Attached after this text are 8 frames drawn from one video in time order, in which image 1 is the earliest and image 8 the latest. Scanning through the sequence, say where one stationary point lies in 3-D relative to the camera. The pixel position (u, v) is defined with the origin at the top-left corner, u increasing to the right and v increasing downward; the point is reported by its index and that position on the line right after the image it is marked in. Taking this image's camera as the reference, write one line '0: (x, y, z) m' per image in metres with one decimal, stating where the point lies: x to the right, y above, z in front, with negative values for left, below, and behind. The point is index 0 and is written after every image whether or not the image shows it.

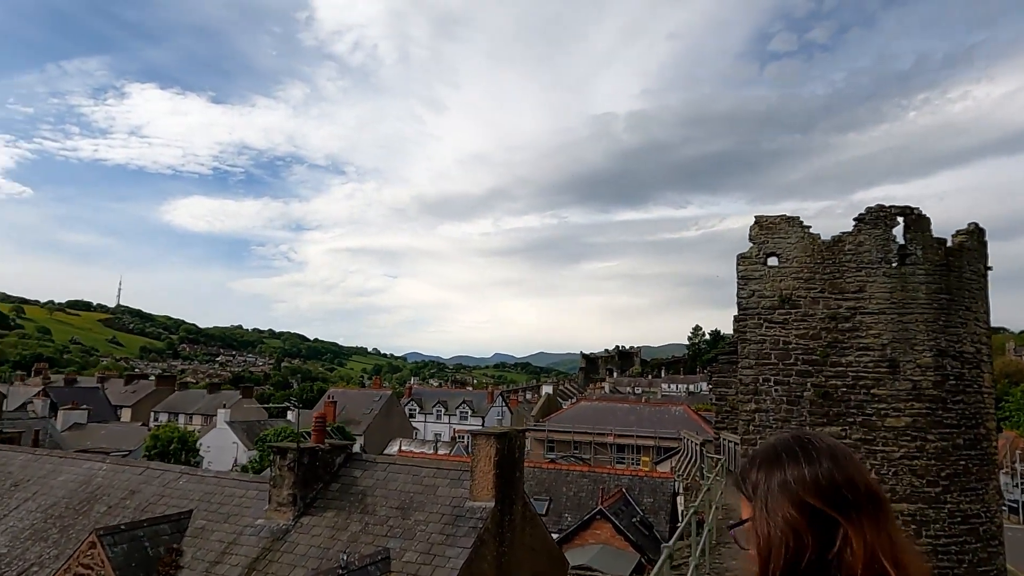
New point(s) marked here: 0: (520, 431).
0: (+0.1, -1.6, +7.5) m
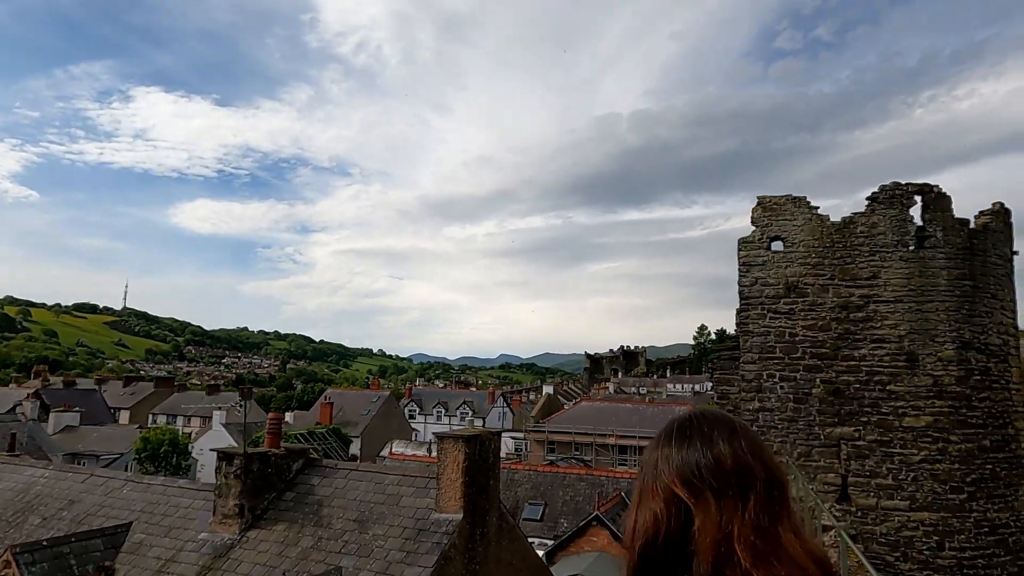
0: (-0.2, -1.5, +6.7) m
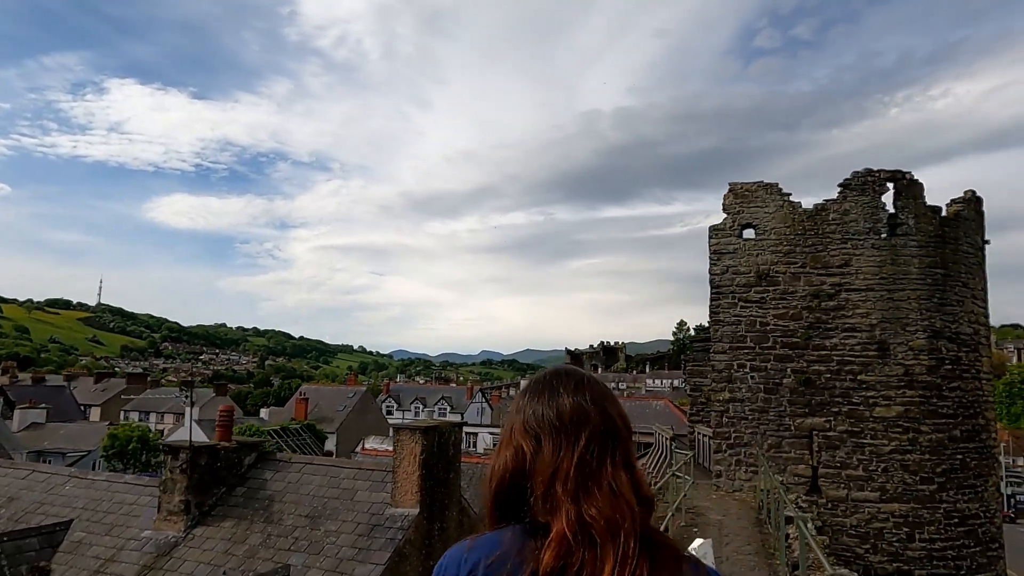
0: (-0.6, -1.3, +6.5) m
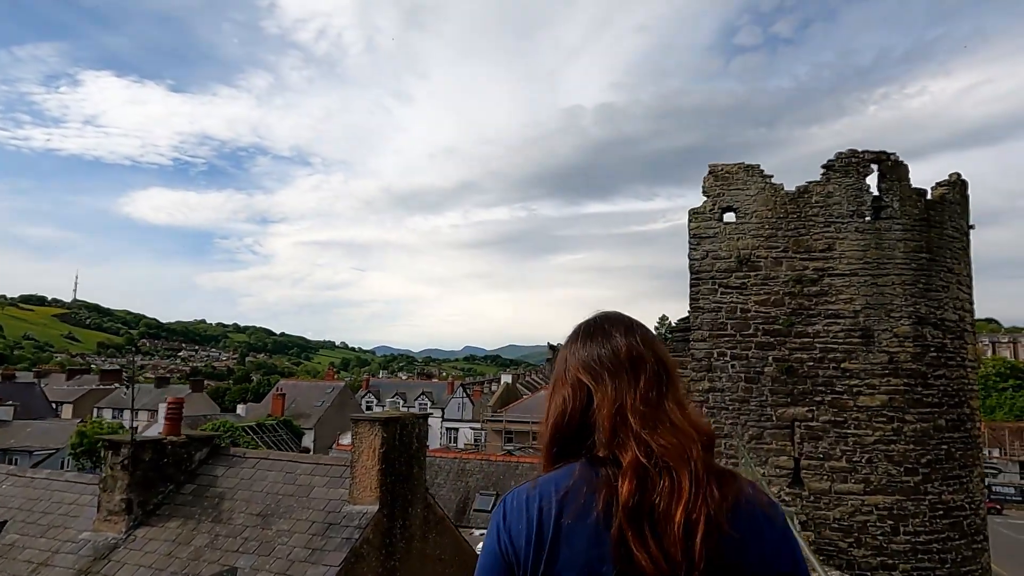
0: (-0.9, -1.2, +6.1) m
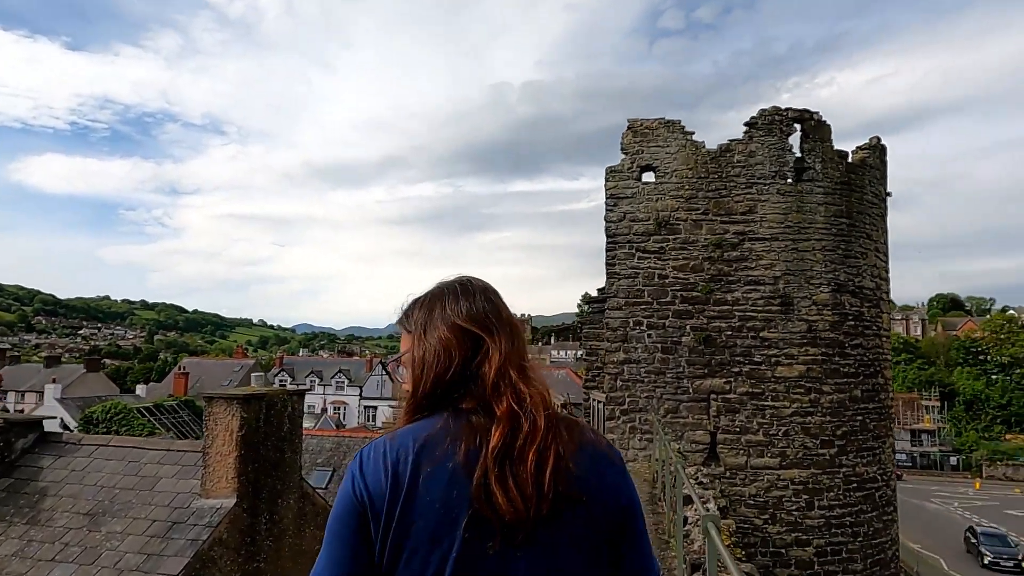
0: (-1.7, -0.8, +5.2) m
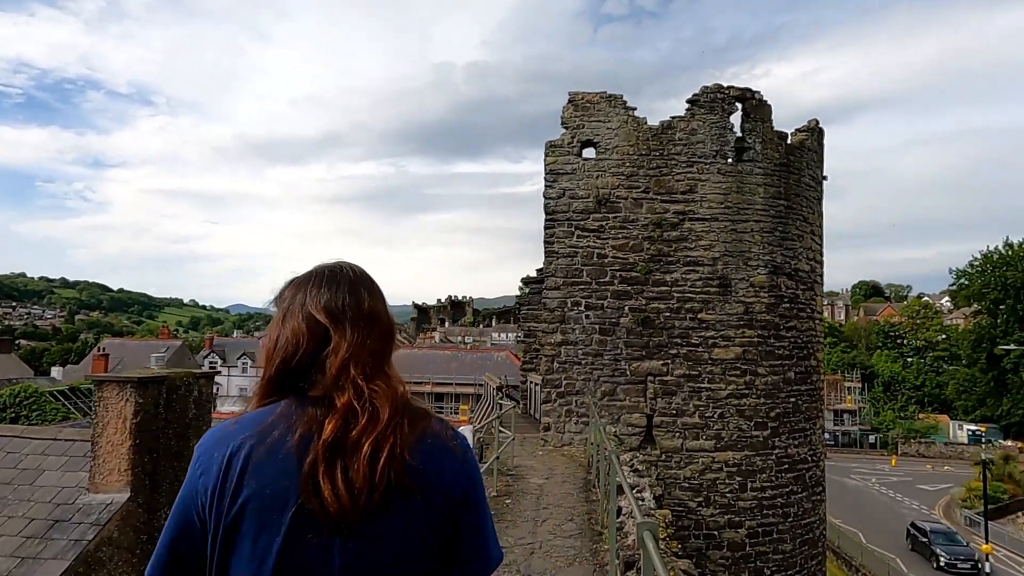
0: (-2.3, -0.6, +4.7) m
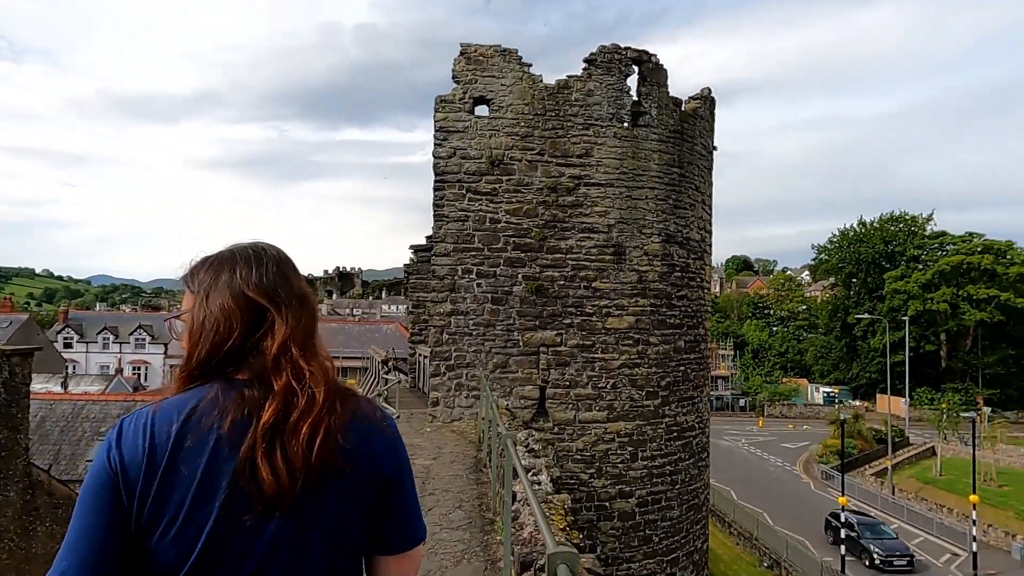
0: (-3.0, -0.4, +3.9) m
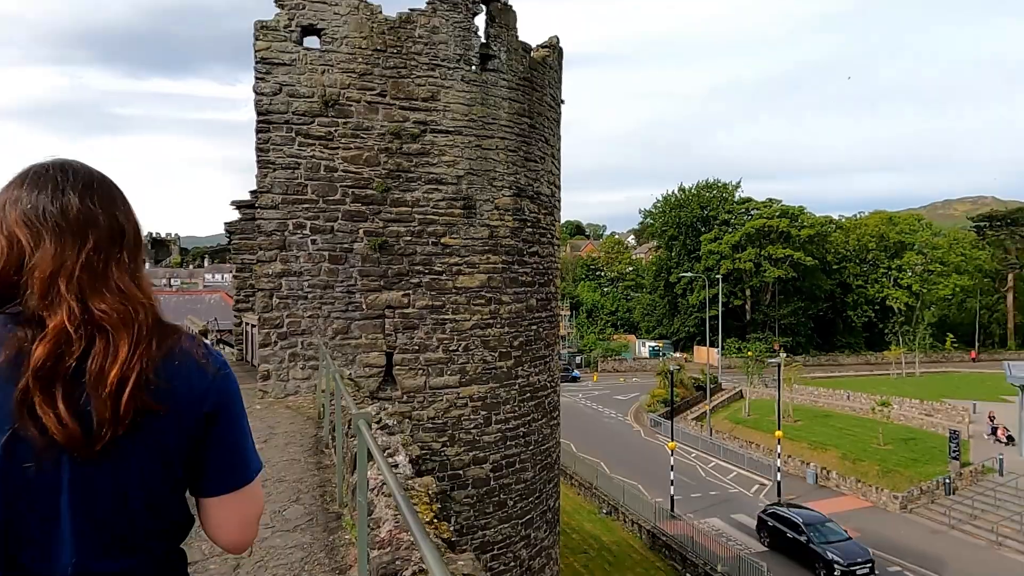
0: (-3.7, -0.2, +2.6) m
